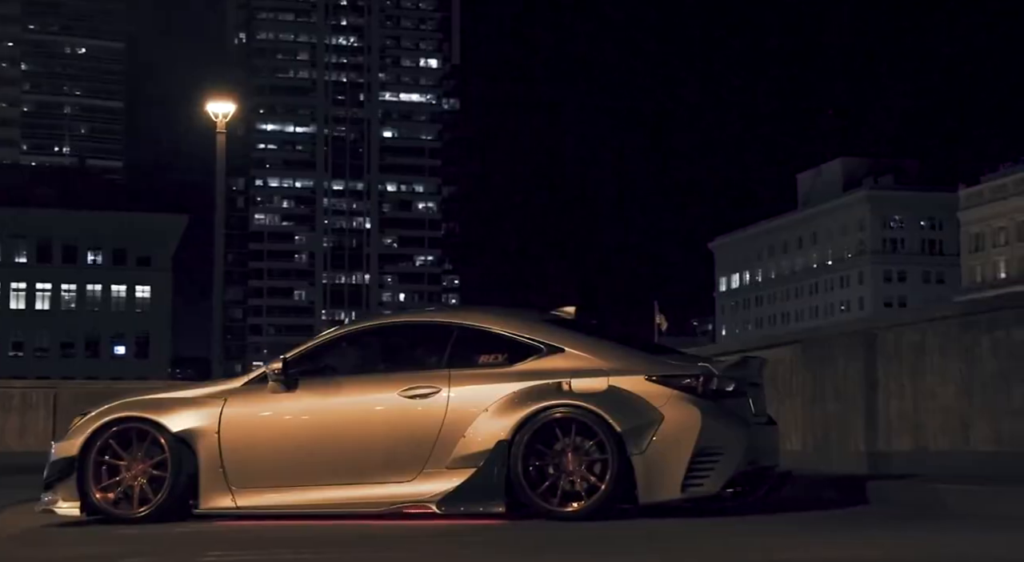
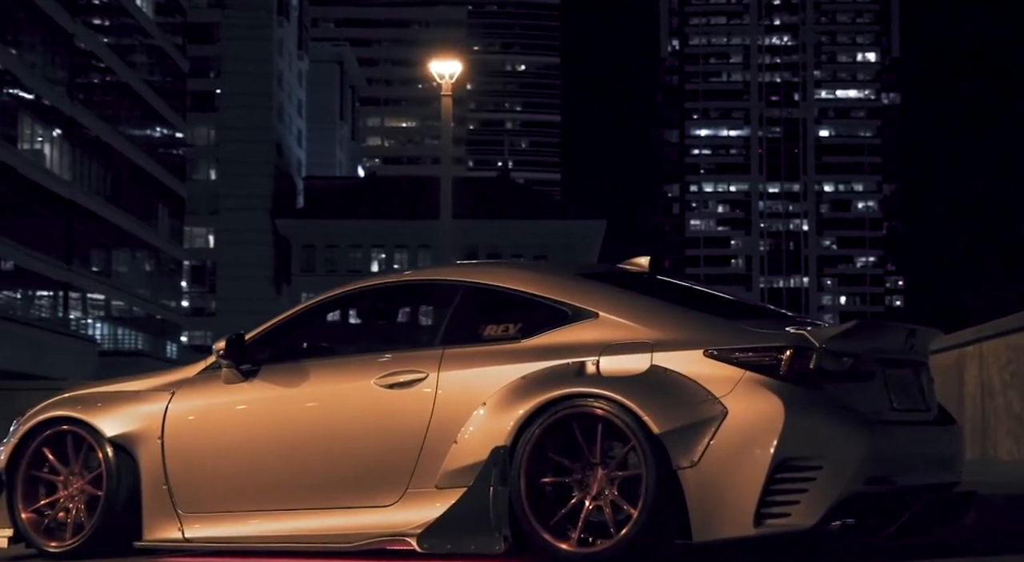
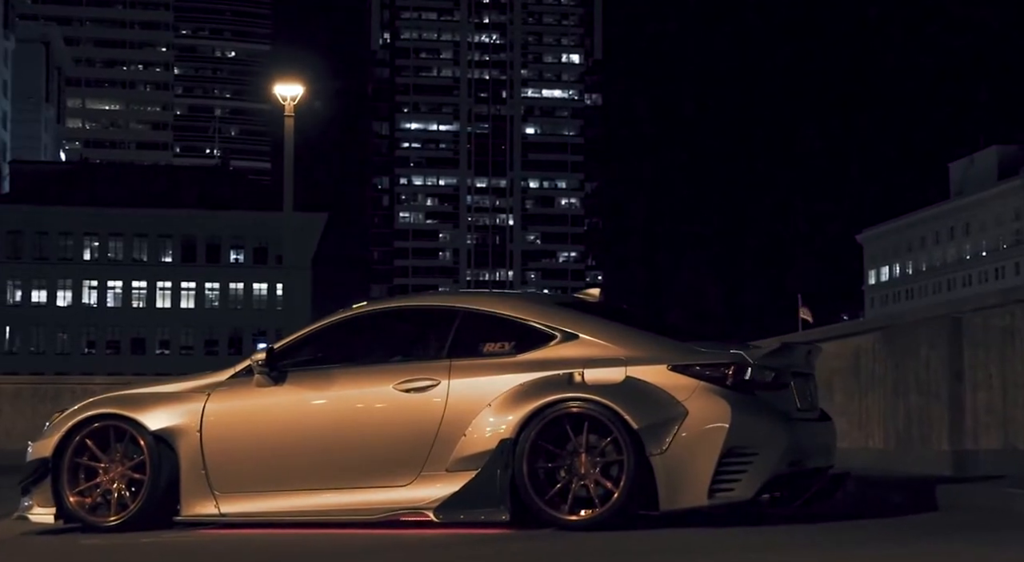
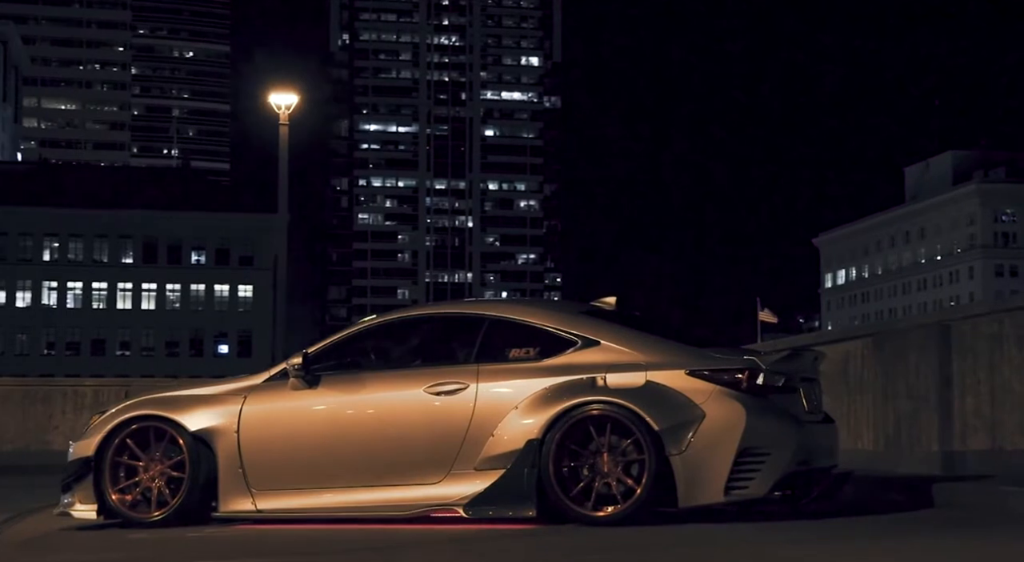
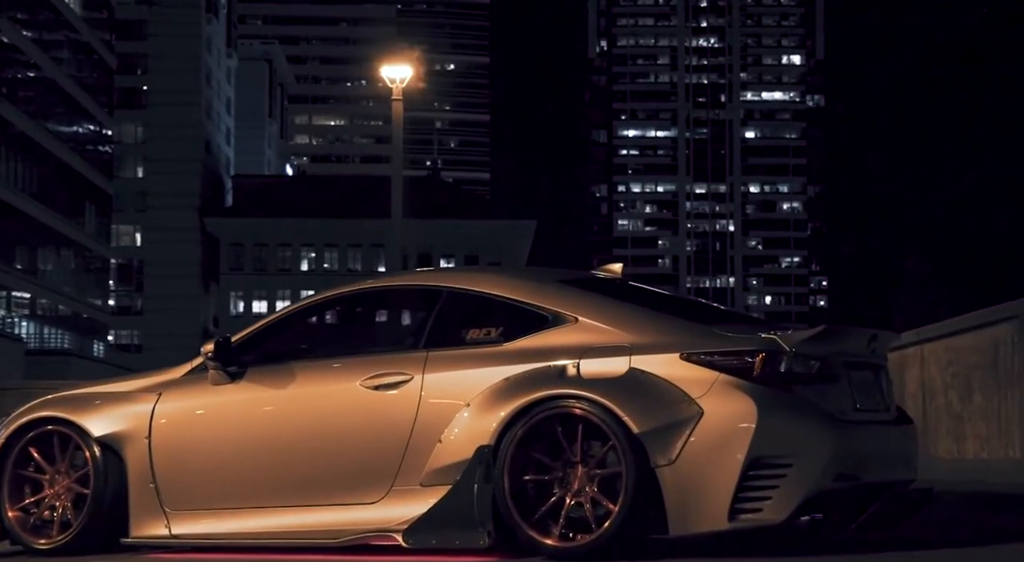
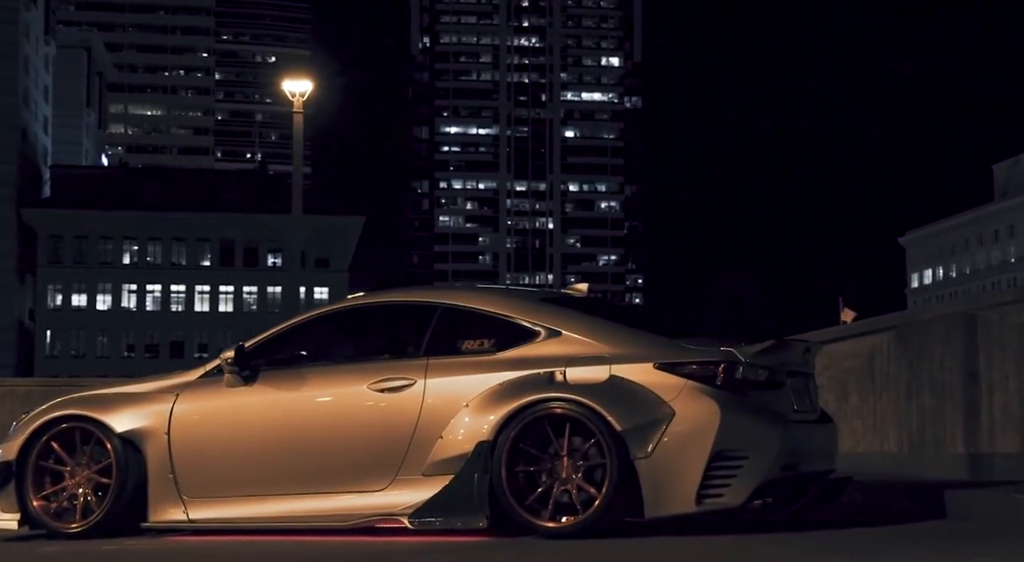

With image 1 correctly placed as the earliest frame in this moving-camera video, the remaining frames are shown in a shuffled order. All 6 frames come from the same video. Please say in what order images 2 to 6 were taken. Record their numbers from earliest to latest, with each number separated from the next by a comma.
4, 3, 6, 5, 2
